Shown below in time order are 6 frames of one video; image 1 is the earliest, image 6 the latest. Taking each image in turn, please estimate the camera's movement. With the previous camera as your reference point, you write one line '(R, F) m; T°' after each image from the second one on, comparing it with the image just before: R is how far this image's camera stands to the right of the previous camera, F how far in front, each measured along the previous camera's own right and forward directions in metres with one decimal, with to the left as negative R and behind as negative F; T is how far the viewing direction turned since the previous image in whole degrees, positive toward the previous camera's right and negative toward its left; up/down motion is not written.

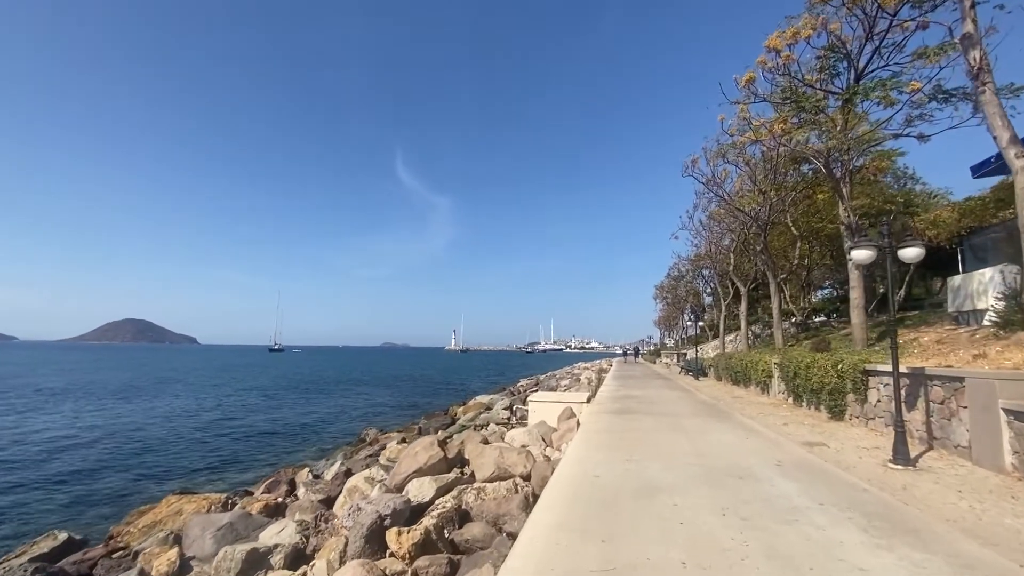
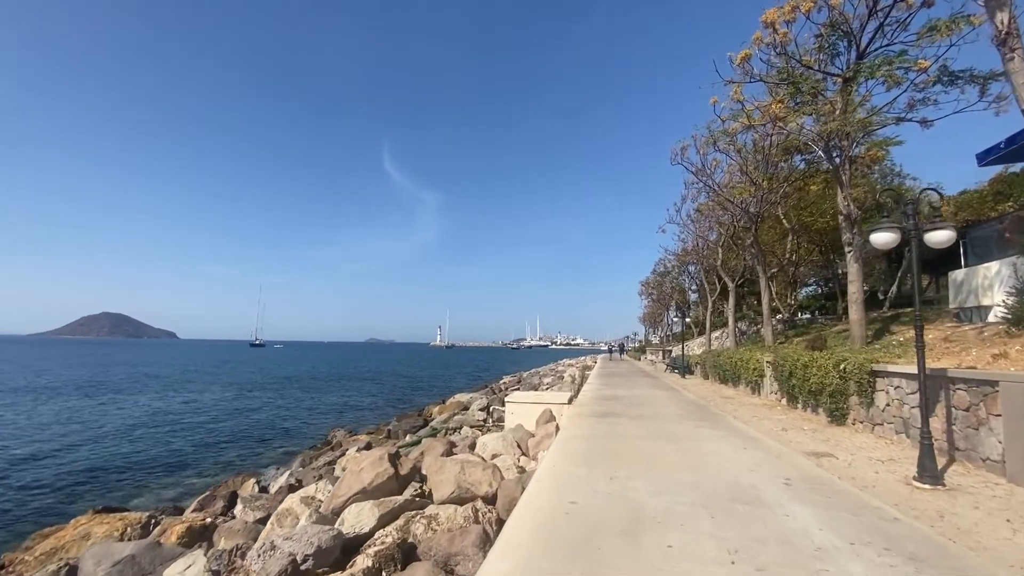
(+0.3, +1.3) m; +2°
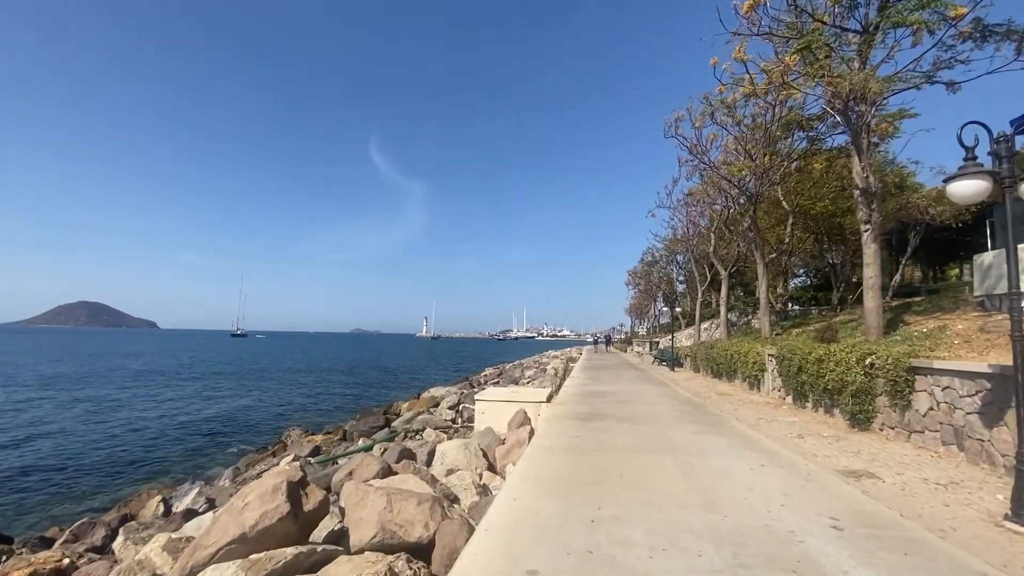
(+0.4, +2.0) m; +2°
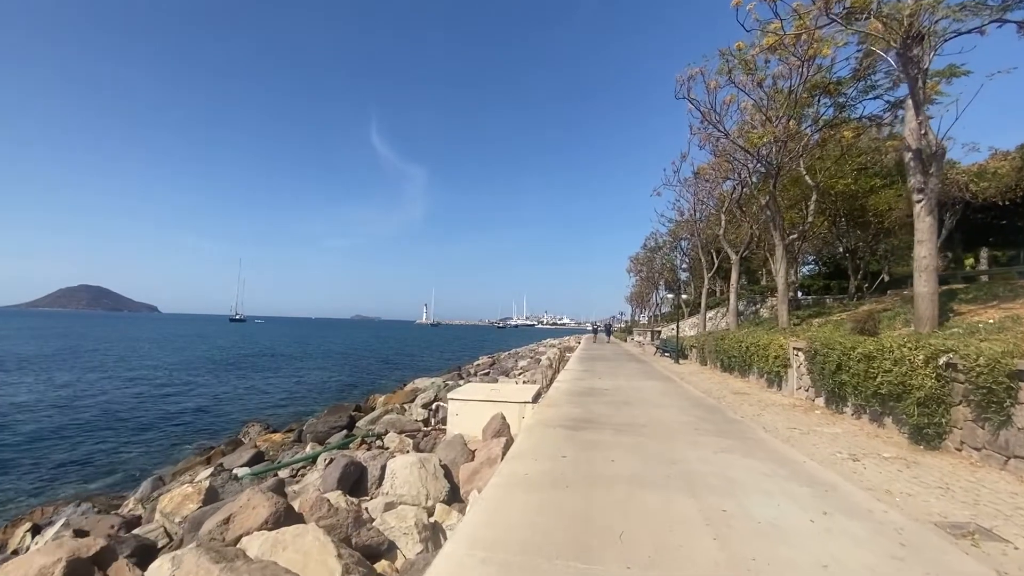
(+0.5, +2.1) m; 0°
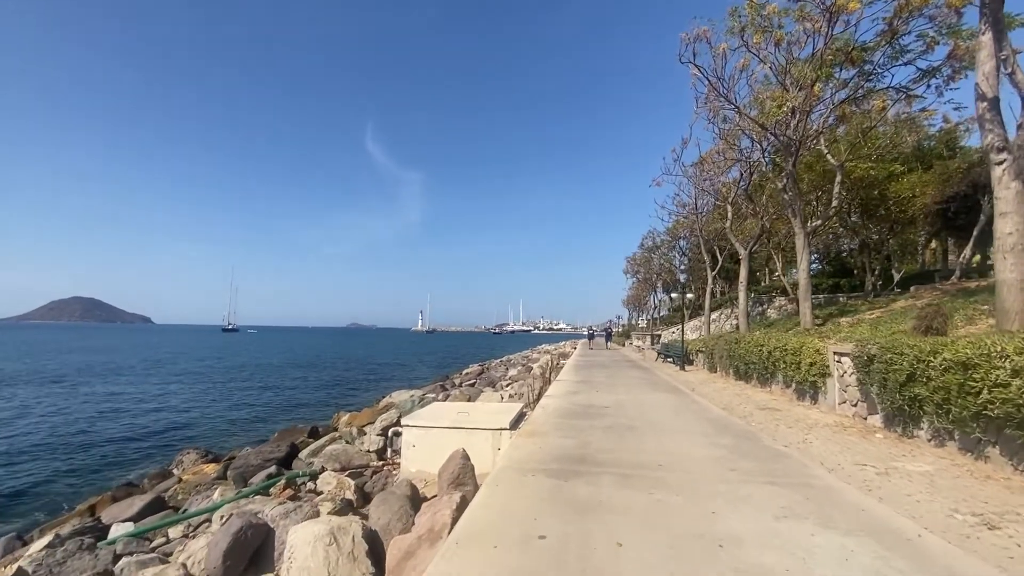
(+0.5, +2.4) m; 0°
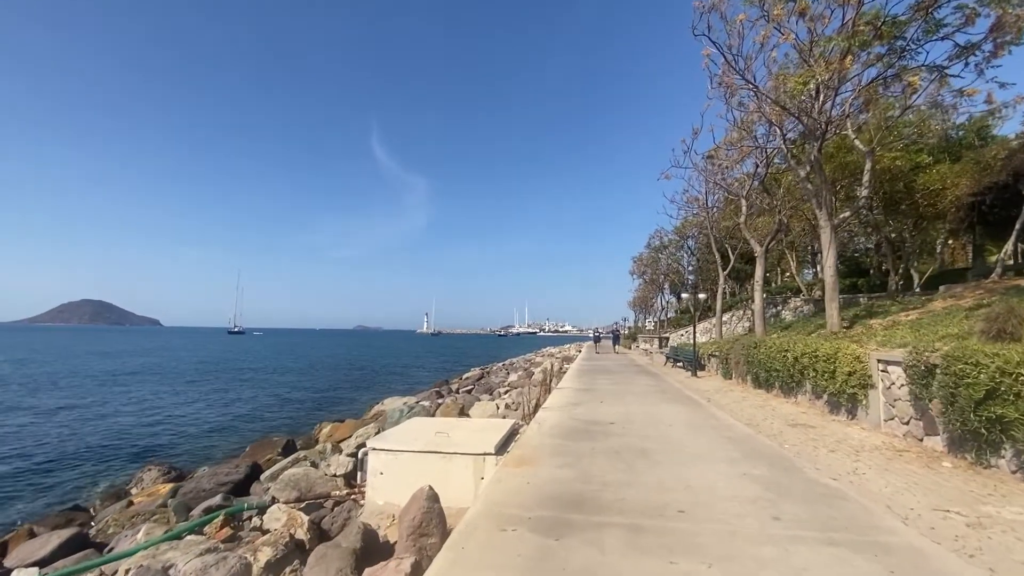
(+0.3, +1.4) m; -1°
